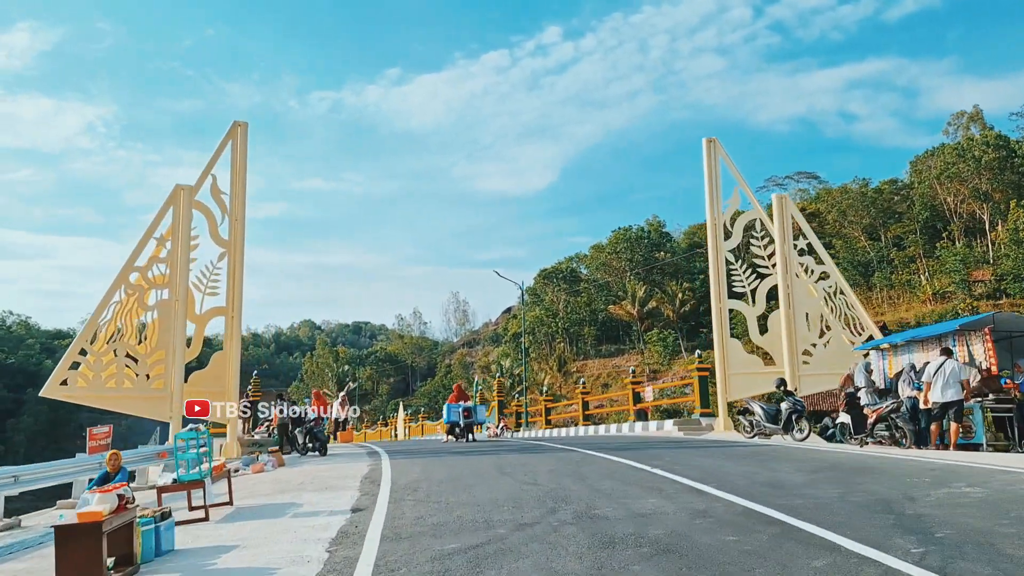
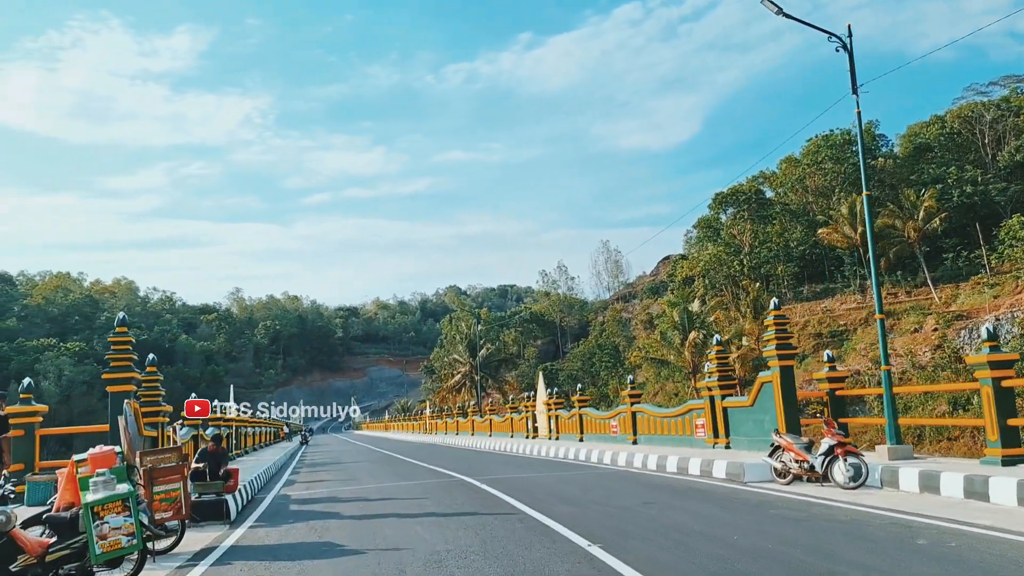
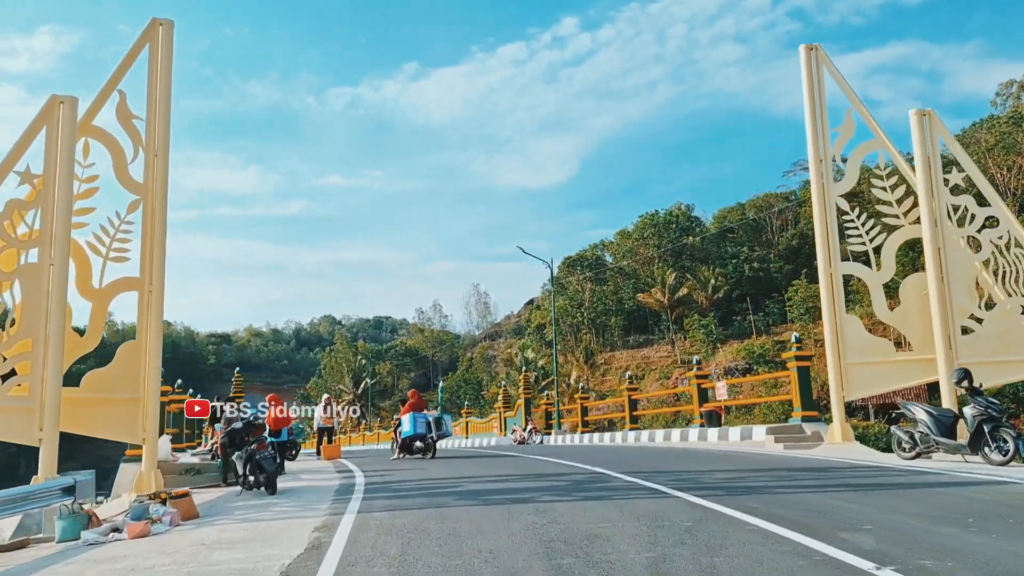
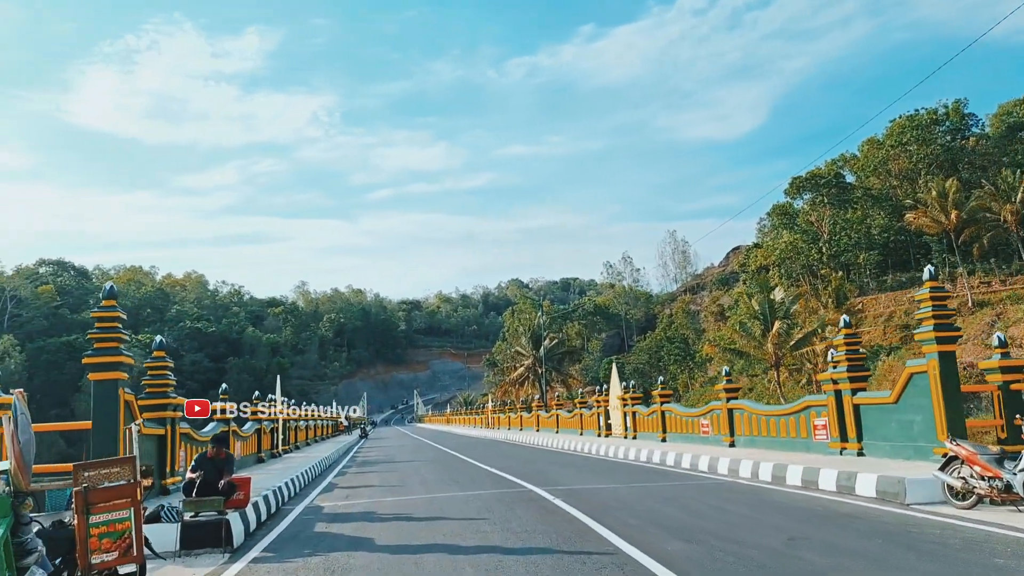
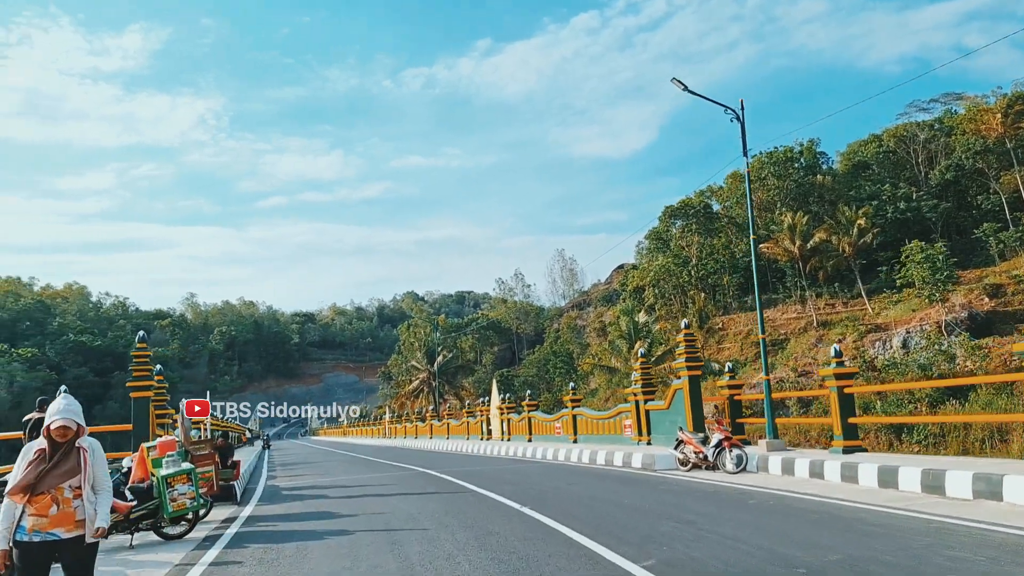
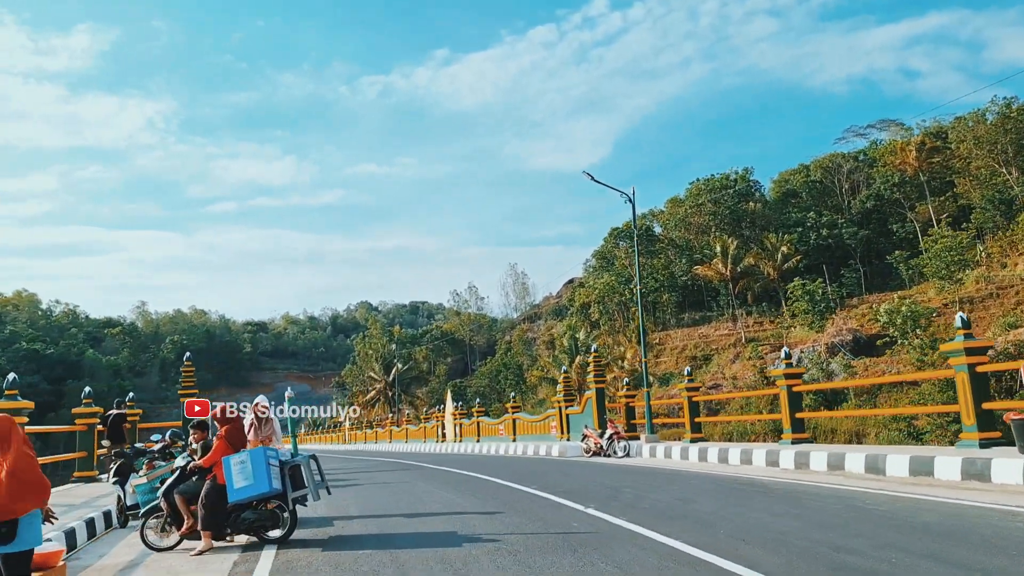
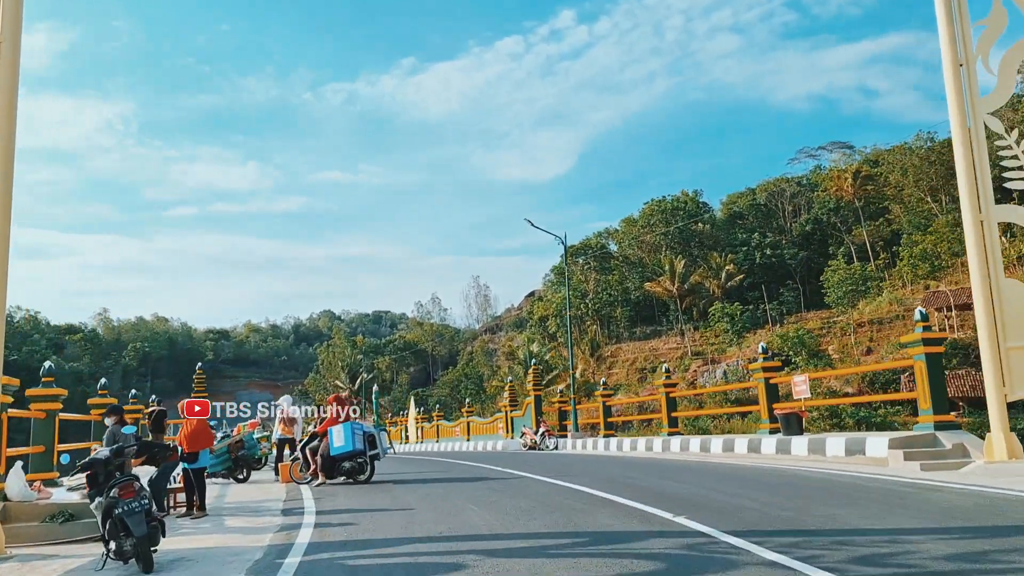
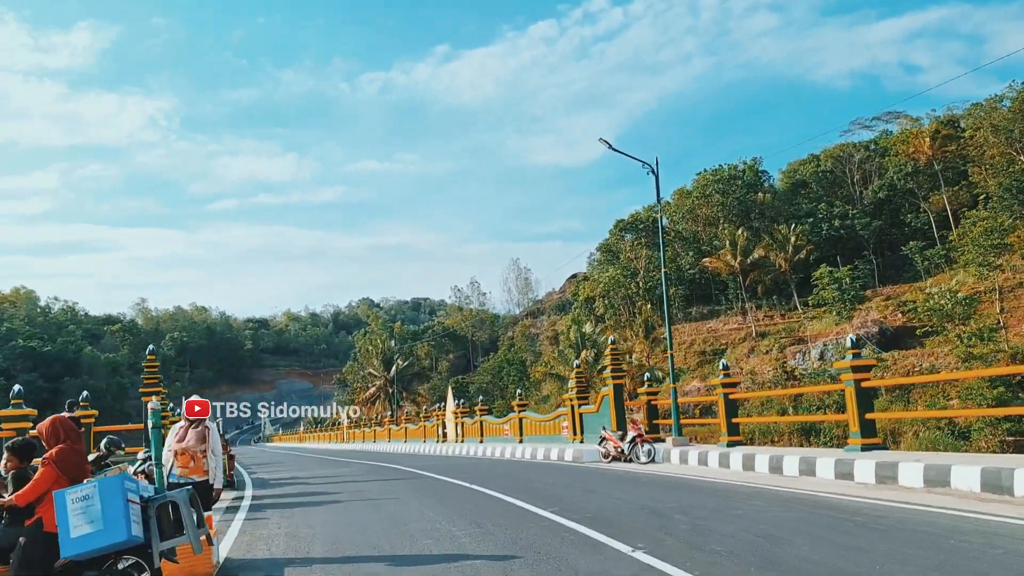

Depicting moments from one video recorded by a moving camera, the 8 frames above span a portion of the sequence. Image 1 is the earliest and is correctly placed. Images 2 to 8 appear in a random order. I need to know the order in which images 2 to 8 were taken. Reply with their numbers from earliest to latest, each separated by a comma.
3, 7, 6, 8, 5, 2, 4
